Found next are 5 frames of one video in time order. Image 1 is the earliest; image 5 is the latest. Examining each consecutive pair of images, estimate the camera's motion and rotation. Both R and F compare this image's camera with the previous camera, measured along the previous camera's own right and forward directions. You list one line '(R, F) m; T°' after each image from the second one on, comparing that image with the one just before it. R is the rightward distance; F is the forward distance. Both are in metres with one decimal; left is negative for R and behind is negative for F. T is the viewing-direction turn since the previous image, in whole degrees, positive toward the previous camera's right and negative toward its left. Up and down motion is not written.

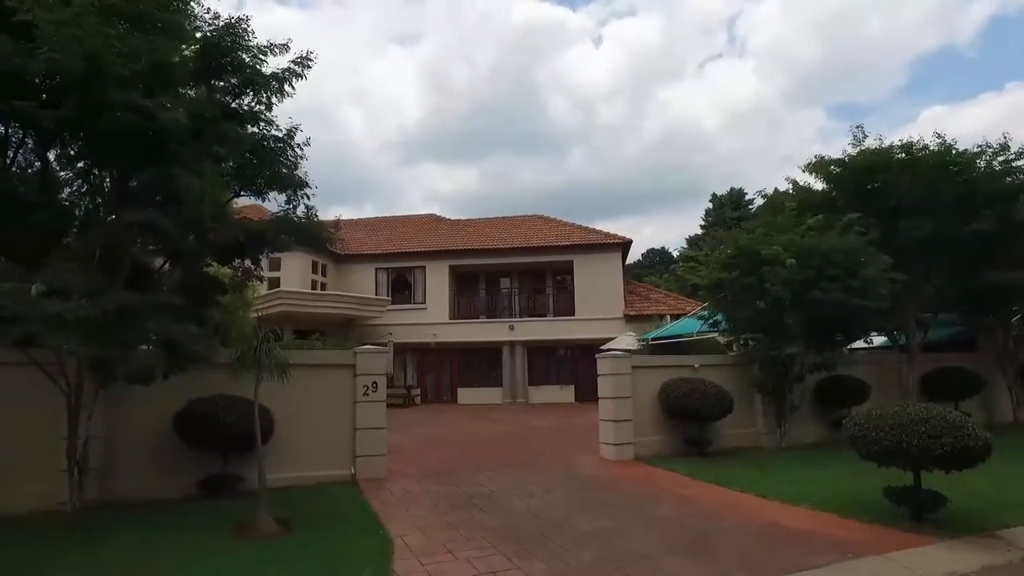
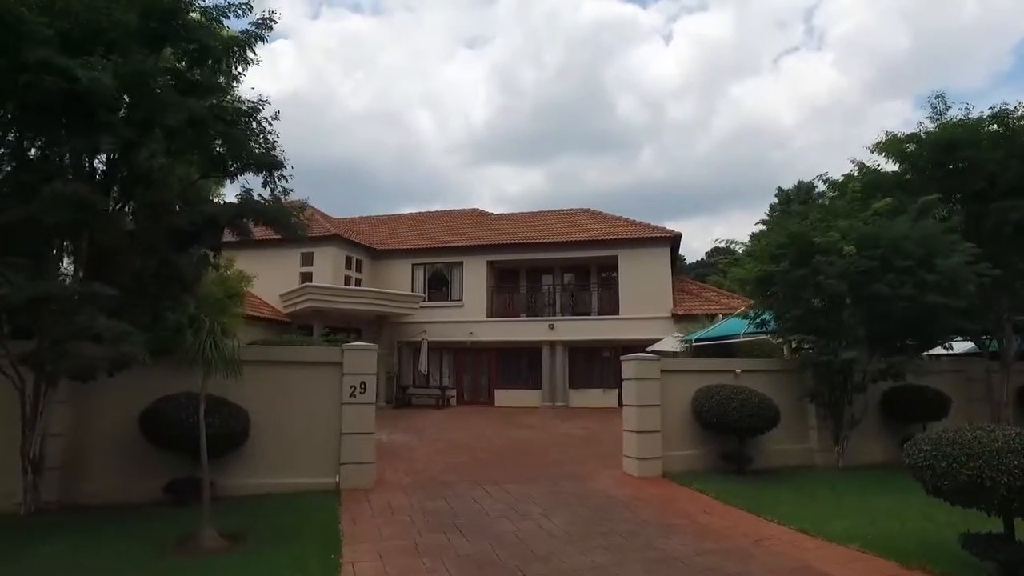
(+1.0, +1.4) m; -6°
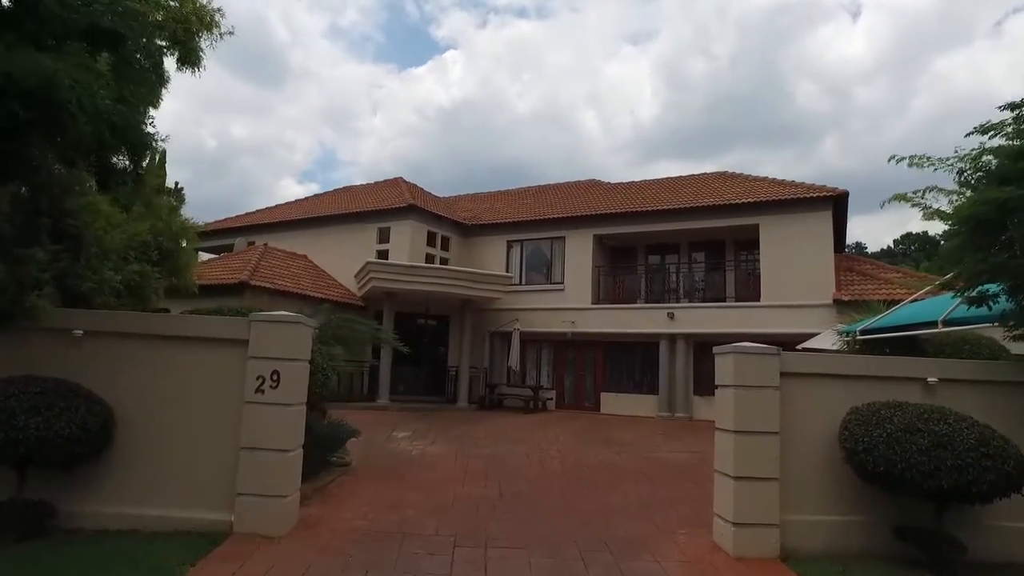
(+1.7, +4.5) m; -15°
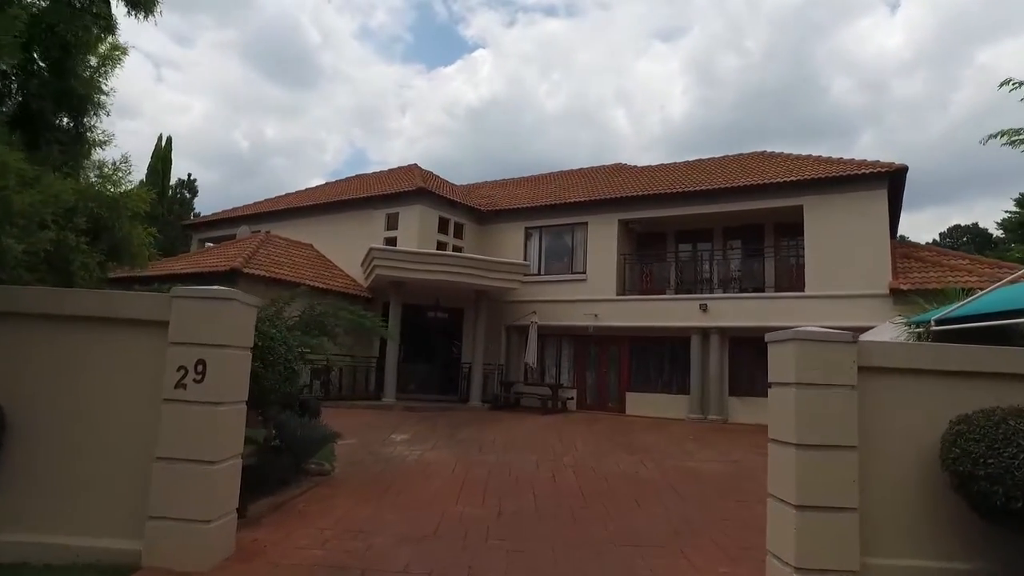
(+0.3, +1.6) m; -3°
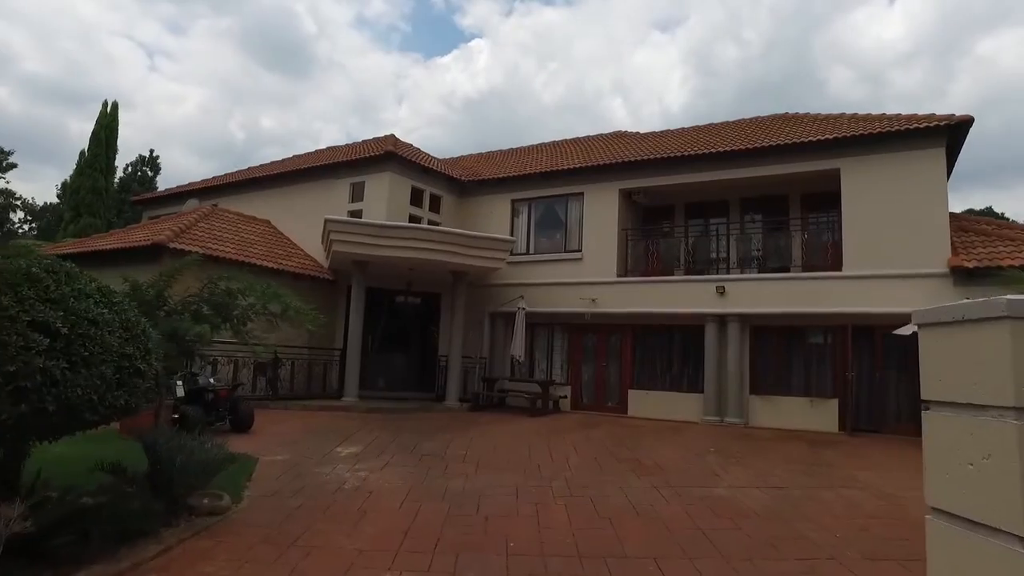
(+0.3, +2.6) m; 0°
